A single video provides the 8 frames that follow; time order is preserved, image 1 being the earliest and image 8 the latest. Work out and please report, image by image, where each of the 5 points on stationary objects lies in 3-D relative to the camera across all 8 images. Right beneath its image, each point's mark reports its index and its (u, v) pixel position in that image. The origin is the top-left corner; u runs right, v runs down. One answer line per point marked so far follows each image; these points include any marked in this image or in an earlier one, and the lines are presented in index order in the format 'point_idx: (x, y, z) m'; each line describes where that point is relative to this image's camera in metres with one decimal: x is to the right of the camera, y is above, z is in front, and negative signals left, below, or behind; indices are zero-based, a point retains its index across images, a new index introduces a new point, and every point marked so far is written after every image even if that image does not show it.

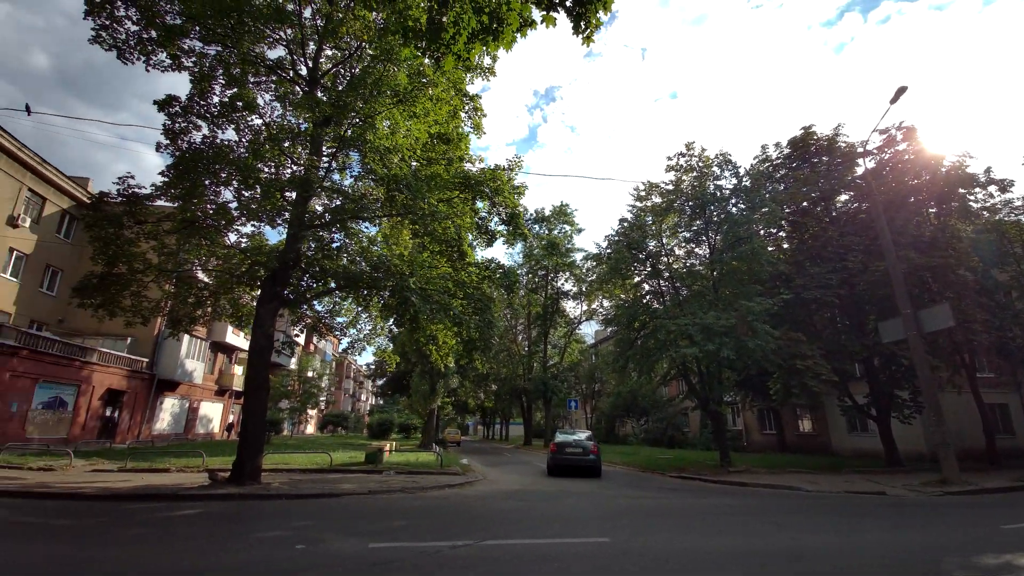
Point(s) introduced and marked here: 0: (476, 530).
0: (-0.6, -3.9, +7.6) m
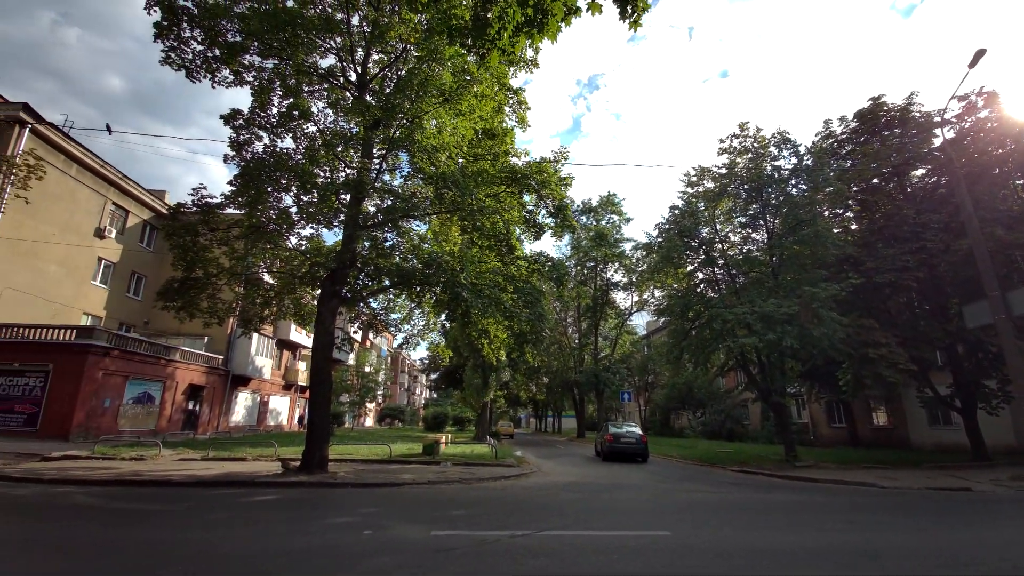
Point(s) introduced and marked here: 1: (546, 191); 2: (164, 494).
0: (+0.3, -3.8, +7.7) m
1: (+1.2, +3.4, +16.4) m
2: (-7.1, -4.2, +9.7) m
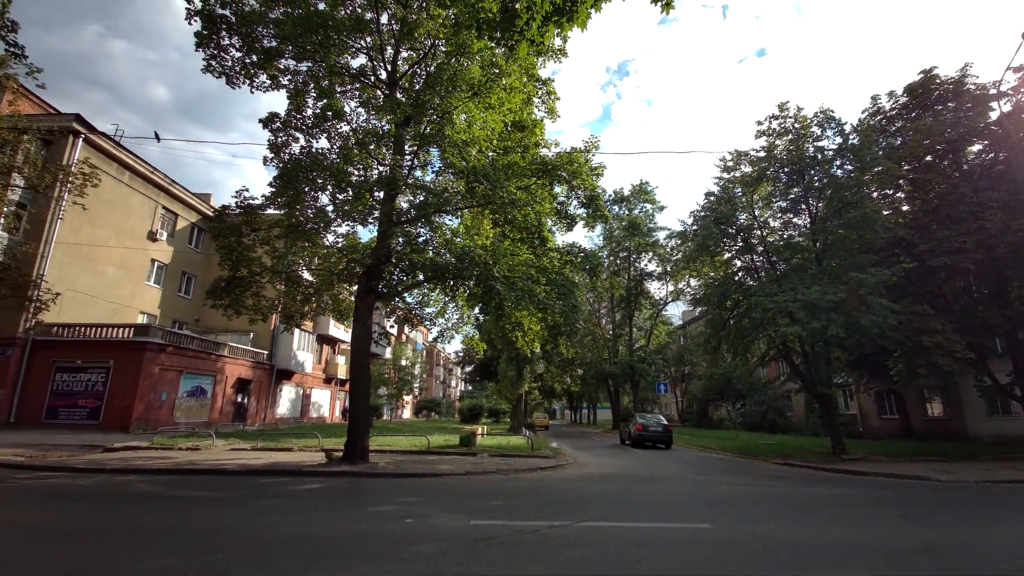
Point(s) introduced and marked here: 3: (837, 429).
0: (+1.0, -3.6, +7.7) m
1: (+2.2, +3.7, +16.3) m
2: (-6.4, -4.2, +10.3) m
3: (+12.7, -5.5, +18.6) m
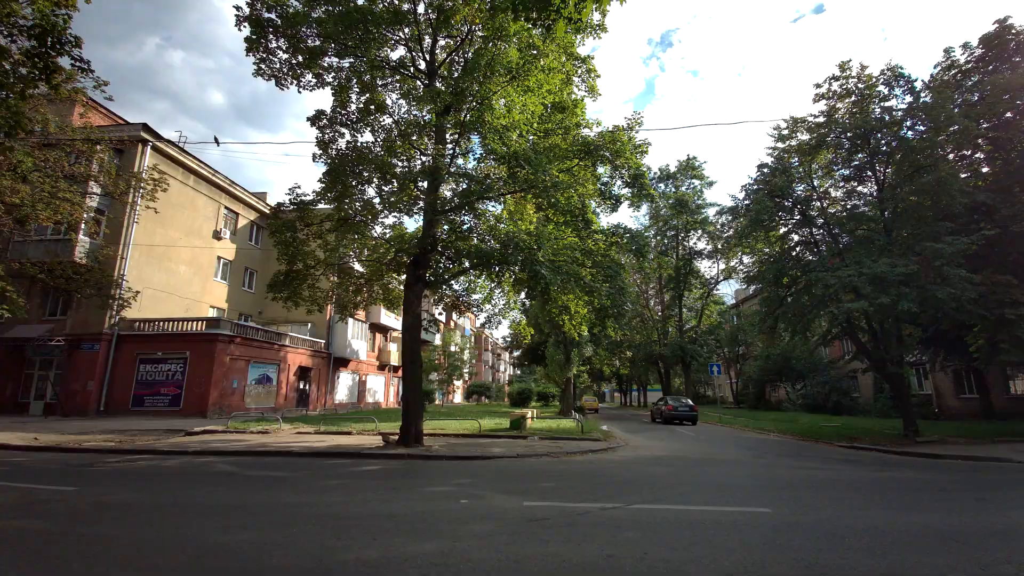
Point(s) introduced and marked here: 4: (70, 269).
0: (+1.8, -3.3, +7.7) m
1: (+3.6, +4.3, +15.9) m
2: (-5.2, -4.0, +11.0) m
3: (+14.6, -4.5, +17.5) m
4: (-17.6, +0.8, +18.9) m
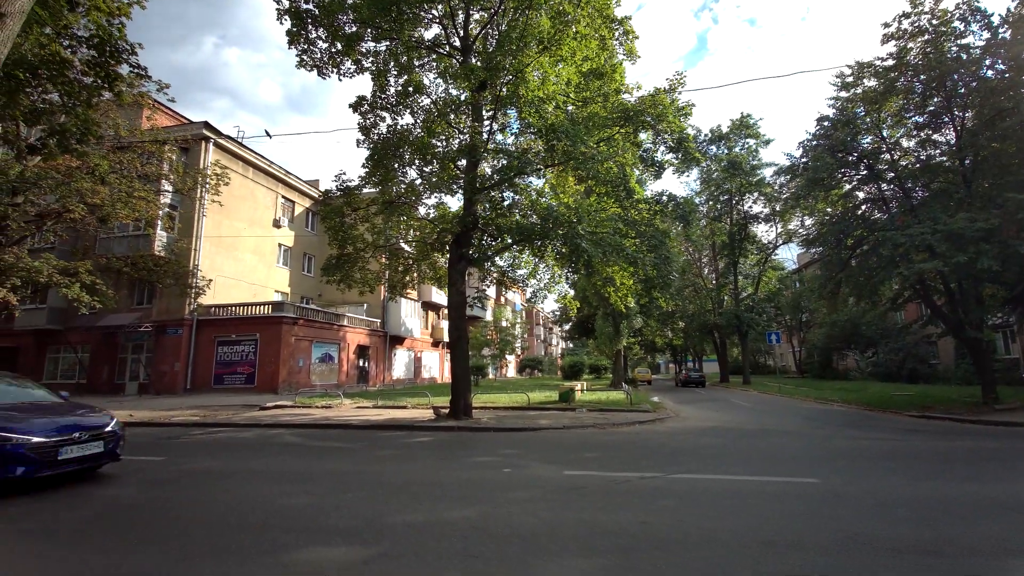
0: (+2.5, -2.9, +7.7) m
1: (+4.9, +5.3, +15.2) m
2: (-4.1, -3.6, +11.8) m
3: (+16.3, -3.0, +16.1) m
4: (-15.7, +1.2, +20.7) m
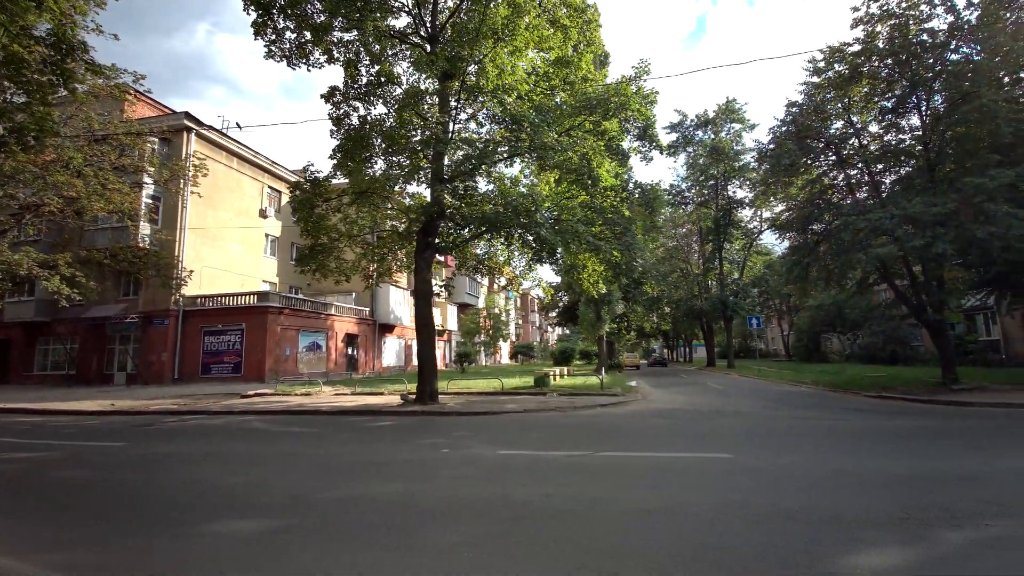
0: (+1.6, -2.7, +8.1) m
1: (+3.8, +5.7, +15.4) m
2: (-5.0, -3.4, +12.1) m
3: (+15.3, -2.4, +16.5) m
4: (-16.8, +1.5, +20.9) m
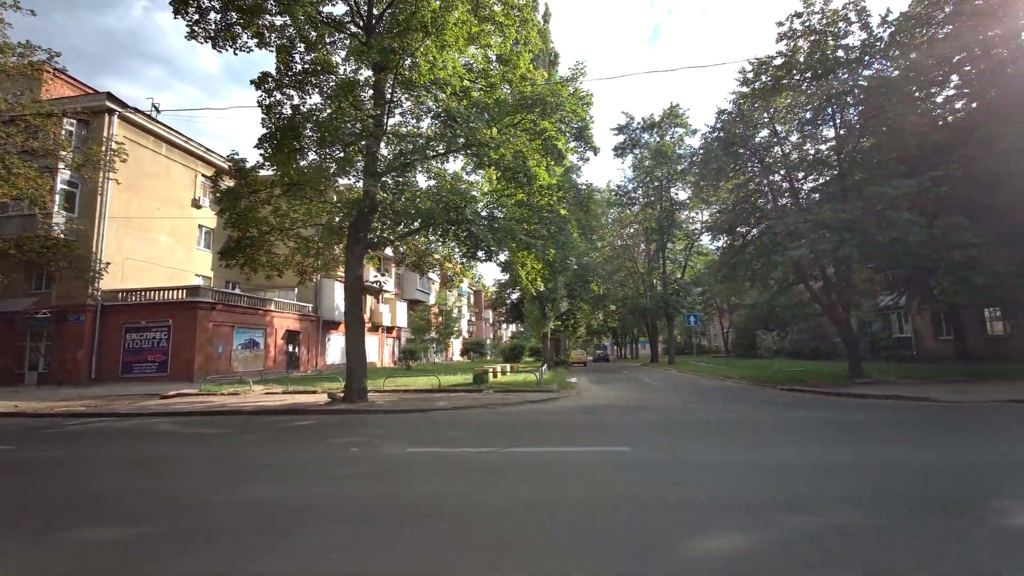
0: (+0.1, -2.6, +8.2) m
1: (+1.8, +5.8, +15.6) m
2: (-6.8, -3.3, +11.6) m
3: (+13.1, -2.5, +17.9) m
4: (-19.3, +1.8, +19.3) m
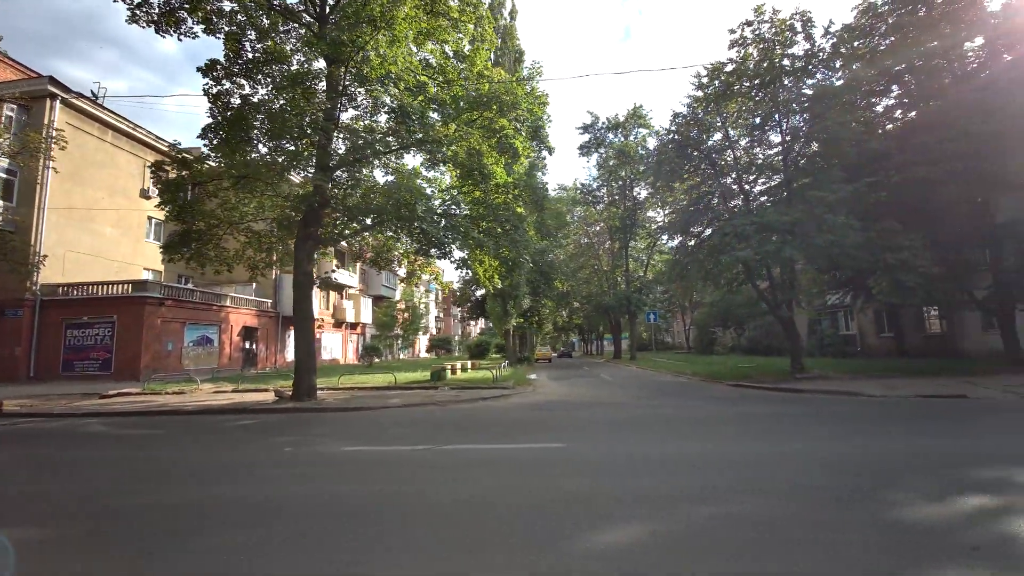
0: (-0.9, -2.6, +8.3) m
1: (+0.3, +5.8, +15.7) m
2: (-8.0, -3.2, +11.2) m
3: (+11.4, -2.4, +18.7) m
4: (-20.9, +2.1, +18.1) m
